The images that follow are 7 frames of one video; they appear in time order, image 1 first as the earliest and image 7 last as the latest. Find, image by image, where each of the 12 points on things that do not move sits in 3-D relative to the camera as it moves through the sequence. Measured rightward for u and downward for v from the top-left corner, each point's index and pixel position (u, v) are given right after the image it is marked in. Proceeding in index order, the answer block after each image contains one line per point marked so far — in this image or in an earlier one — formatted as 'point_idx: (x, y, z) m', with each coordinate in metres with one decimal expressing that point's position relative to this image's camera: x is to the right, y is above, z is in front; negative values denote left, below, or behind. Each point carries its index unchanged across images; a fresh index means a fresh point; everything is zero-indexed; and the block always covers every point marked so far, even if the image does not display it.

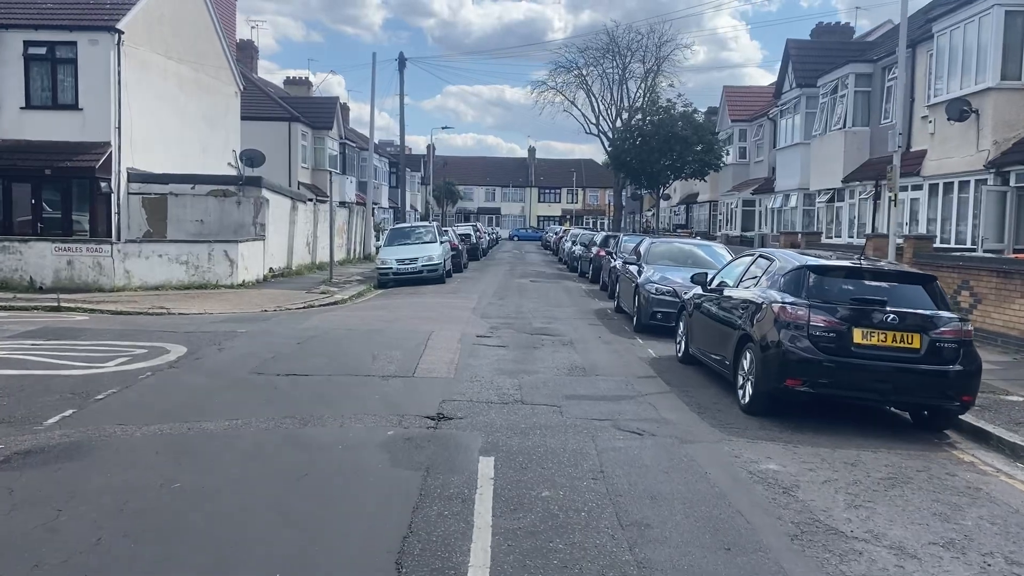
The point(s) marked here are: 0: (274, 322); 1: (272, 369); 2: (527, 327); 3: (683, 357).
0: (-3.7, -0.5, +14.2) m
1: (-2.5, -0.9, +9.8) m
2: (+0.2, -0.6, +14.5) m
3: (+2.1, -0.9, +11.1) m
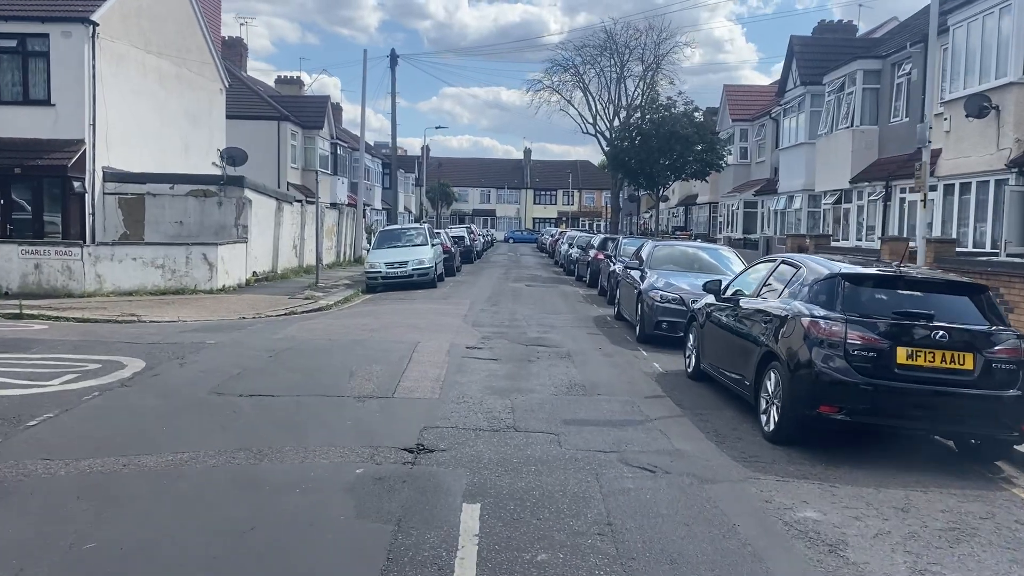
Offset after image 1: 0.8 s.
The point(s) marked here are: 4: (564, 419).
0: (-3.8, -0.6, +13.2) m
1: (-2.6, -1.0, +8.7) m
2: (+0.1, -0.7, +13.5) m
3: (+2.0, -0.9, +10.1) m
4: (+0.4, -1.1, +7.8) m
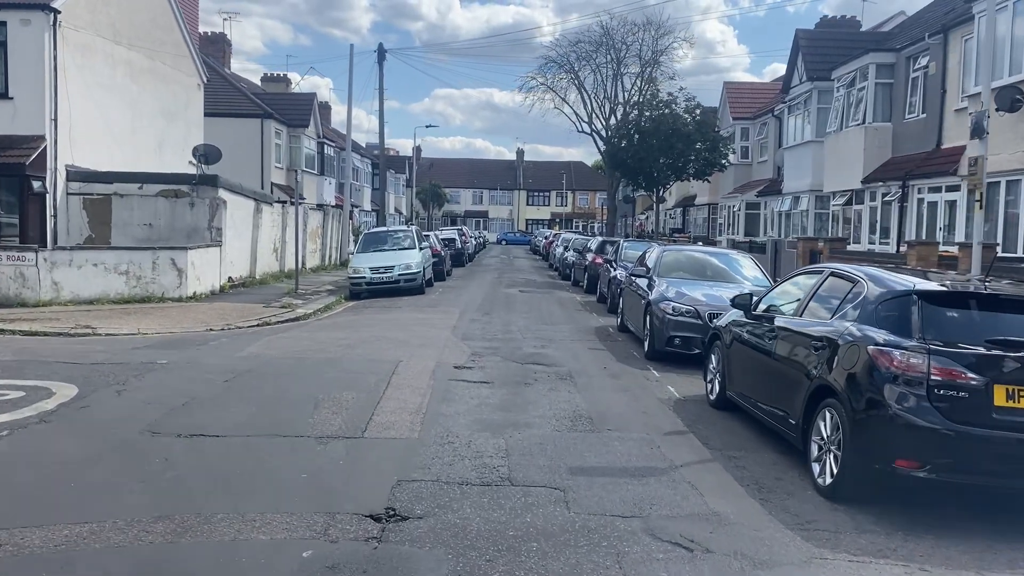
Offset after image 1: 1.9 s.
0: (-3.9, -0.8, +11.7) m
1: (-2.7, -1.1, +7.3) m
2: (0.0, -0.8, +12.0) m
3: (+1.9, -1.1, +8.7) m
4: (+0.4, -1.2, +6.4) m
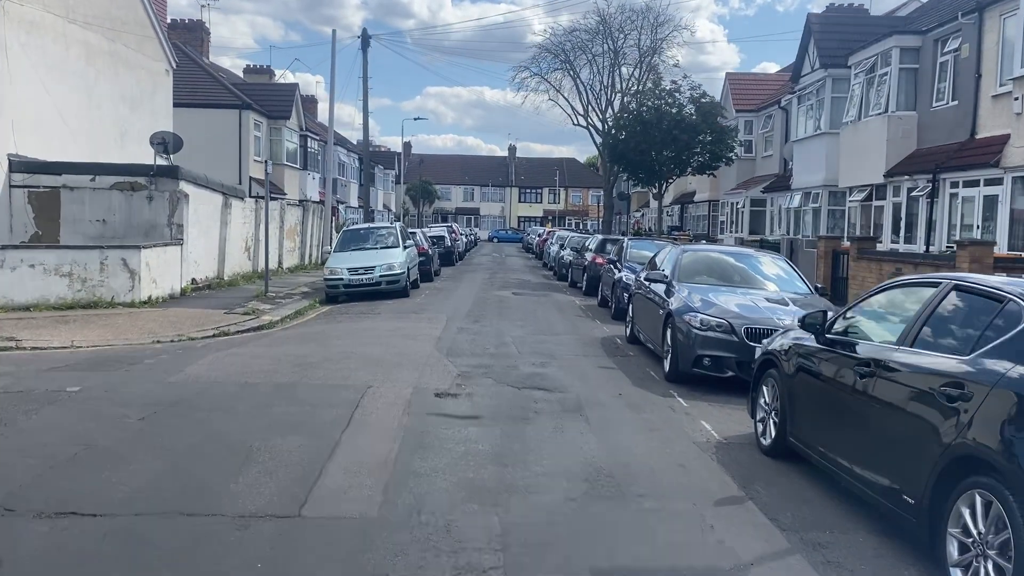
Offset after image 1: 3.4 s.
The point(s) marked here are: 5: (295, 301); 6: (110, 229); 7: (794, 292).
0: (-3.9, -0.9, +9.7) m
1: (-2.7, -1.2, +5.3) m
2: (0.0, -0.9, +10.1) m
3: (+1.9, -1.2, +6.7) m
4: (+0.4, -1.3, +4.4) m
5: (-4.5, -0.3, +19.0) m
6: (-8.2, +1.2, +18.8) m
7: (+3.4, 0.0, +11.3) m
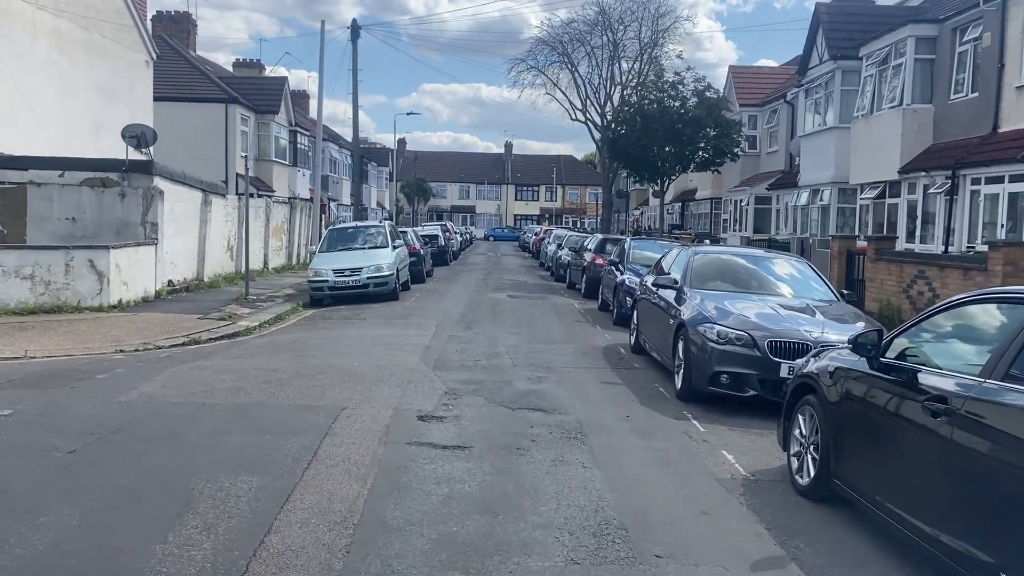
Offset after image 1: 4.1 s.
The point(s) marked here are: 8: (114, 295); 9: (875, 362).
0: (-4.0, -0.9, +8.7) m
1: (-2.7, -1.3, +4.3) m
2: (-0.1, -1.0, +9.0) m
3: (+1.8, -1.3, +5.7) m
4: (+0.4, -1.4, +3.4) m
5: (-4.6, -0.3, +17.9) m
6: (-8.3, +1.2, +17.7) m
7: (+3.3, -0.1, +10.3) m
8: (-6.7, -0.1, +15.6) m
9: (+2.1, -0.4, +5.2) m
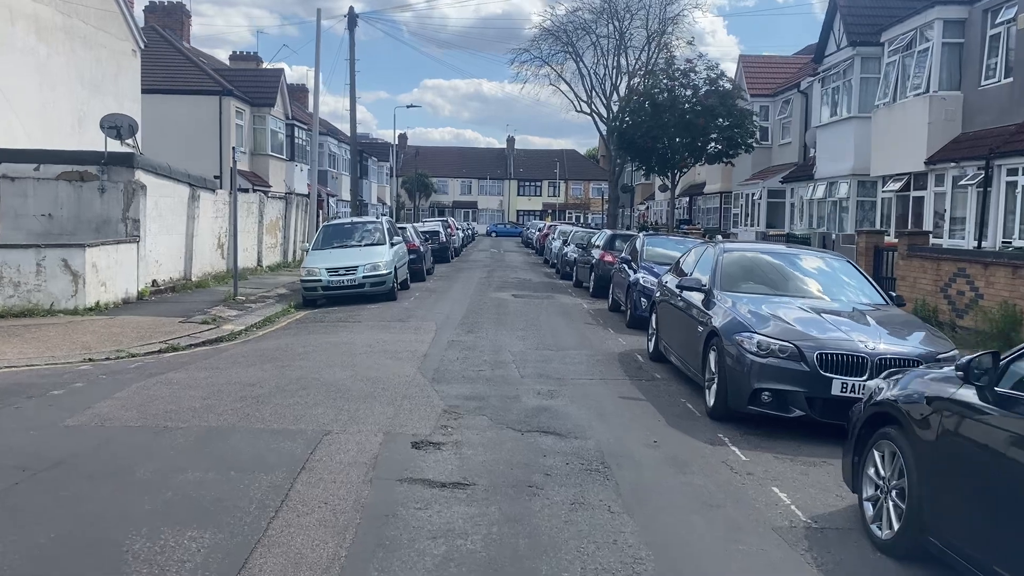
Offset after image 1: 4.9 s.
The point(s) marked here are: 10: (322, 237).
0: (-3.9, -1.0, +7.6) m
1: (-2.7, -1.3, +3.2) m
2: (0.0, -1.0, +7.9) m
3: (+1.9, -1.3, +4.6) m
4: (+0.4, -1.5, +2.3) m
5: (-4.5, -0.3, +16.9) m
6: (-8.2, +1.2, +16.6) m
7: (+3.4, -0.1, +9.2) m
8: (-6.6, -0.1, +14.5) m
9: (+2.1, -0.4, +4.1) m
10: (-4.0, +1.0, +19.1) m
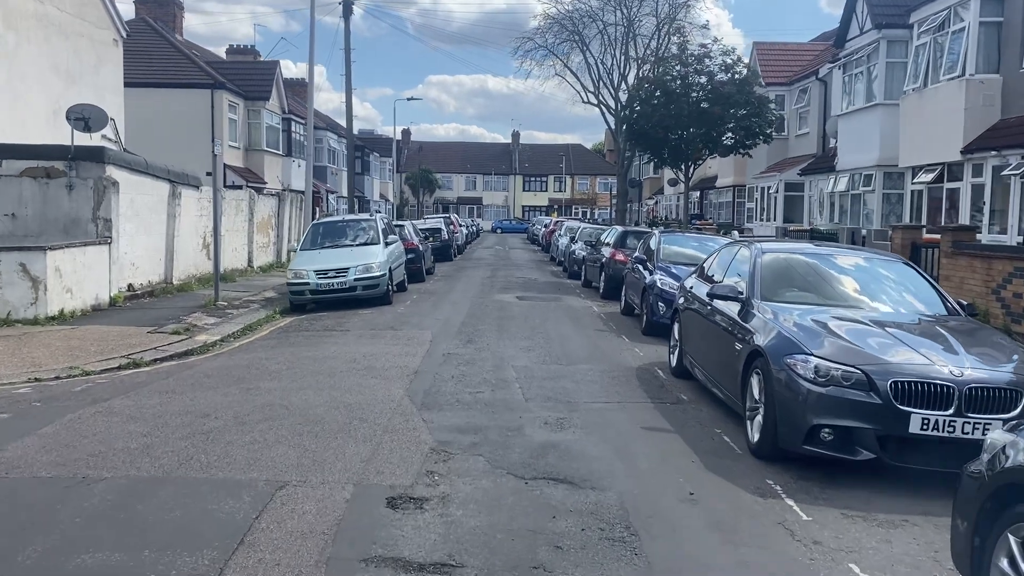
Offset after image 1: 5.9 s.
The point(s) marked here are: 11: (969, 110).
0: (-3.9, -1.1, +6.3) m
1: (-2.7, -1.5, +1.9) m
2: (0.0, -1.1, +6.6) m
3: (+1.9, -1.4, +3.3) m
4: (+0.4, -1.6, +1.0) m
5: (-4.4, -0.4, +15.6) m
6: (-8.2, +1.1, +15.3) m
7: (+3.4, -0.1, +7.8) m
8: (-6.6, -0.2, +13.2) m
9: (+2.1, -0.5, +2.8) m
10: (-3.9, +1.0, +17.7) m
11: (+9.0, +3.5, +18.1) m
